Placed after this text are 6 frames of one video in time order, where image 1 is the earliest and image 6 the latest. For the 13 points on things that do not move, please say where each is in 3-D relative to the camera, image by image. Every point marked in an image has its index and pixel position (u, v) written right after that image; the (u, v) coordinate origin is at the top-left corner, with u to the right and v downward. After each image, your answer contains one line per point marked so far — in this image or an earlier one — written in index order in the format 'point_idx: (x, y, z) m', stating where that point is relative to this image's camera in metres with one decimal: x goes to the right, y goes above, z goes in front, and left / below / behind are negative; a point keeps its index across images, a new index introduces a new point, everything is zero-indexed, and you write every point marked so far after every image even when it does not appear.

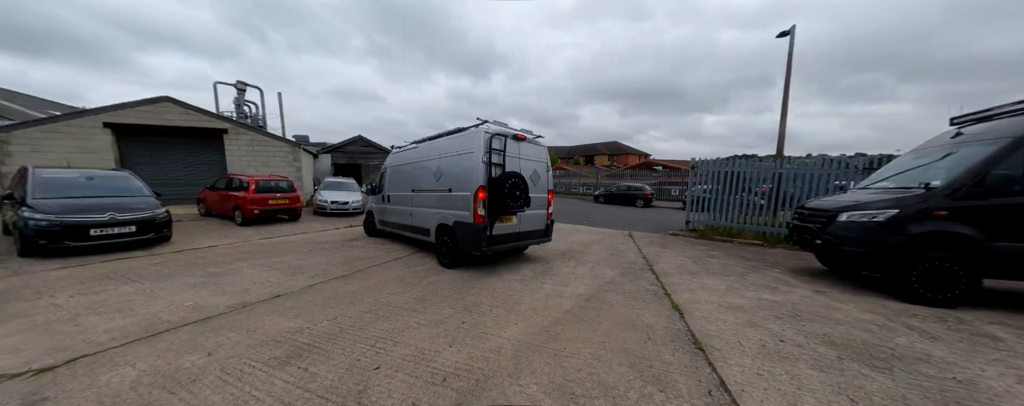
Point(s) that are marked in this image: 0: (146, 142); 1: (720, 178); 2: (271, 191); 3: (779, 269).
0: (-12.4, +2.0, +9.7) m
1: (+6.1, +0.8, +8.5) m
2: (-6.5, +0.3, +7.8) m
3: (+5.0, -1.2, +5.4) m
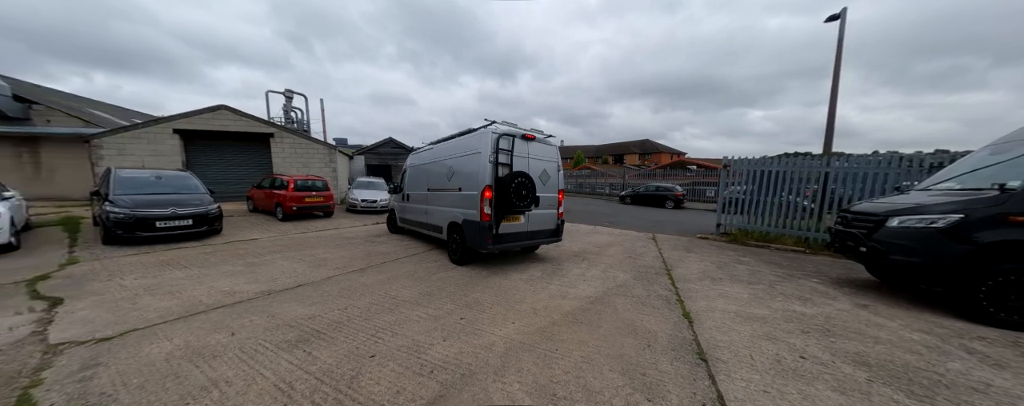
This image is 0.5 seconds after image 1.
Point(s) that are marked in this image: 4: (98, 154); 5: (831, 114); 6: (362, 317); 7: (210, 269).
0: (-11.7, +2.1, +10.9) m
1: (+6.7, +0.7, +7.9) m
2: (-6.0, +0.4, +8.5) m
3: (+5.2, -1.3, +4.9) m
4: (-13.7, +1.6, +9.5) m
5: (+8.2, +2.3, +7.4) m
6: (-1.5, -1.1, +2.8) m
7: (-4.4, -1.0, +4.1) m
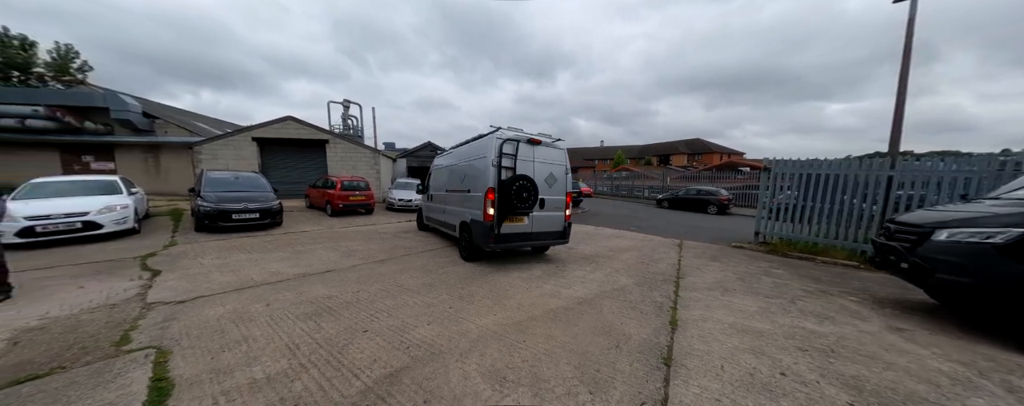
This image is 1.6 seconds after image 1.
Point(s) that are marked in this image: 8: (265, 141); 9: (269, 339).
0: (-10.5, +2.3, +12.8) m
1: (+7.2, +0.6, +7.1) m
2: (-5.3, +0.5, +9.5) m
3: (+5.2, -1.4, +4.3) m
4: (-12.7, +1.8, +11.6) m
5: (+8.6, +2.1, +6.4) m
6: (-1.6, -1.1, +3.3) m
7: (-4.3, -0.9, +5.0) m
8: (-10.7, +2.7, +12.5) m
9: (-2.0, -1.1, +2.4) m
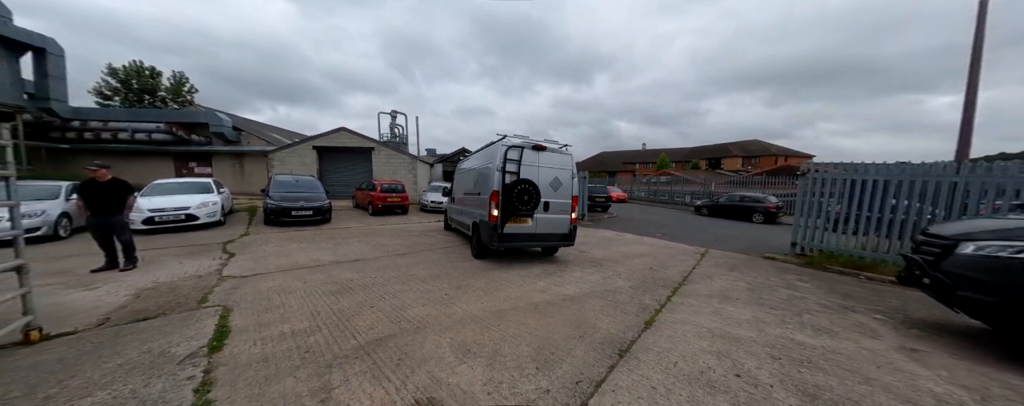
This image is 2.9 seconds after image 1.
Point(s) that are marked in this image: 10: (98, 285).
0: (-9.1, +2.3, +14.6) m
1: (+7.5, +0.3, +6.5) m
2: (-4.5, +0.4, +10.6) m
3: (+5.2, -1.6, +4.0) m
4: (-11.5, +1.9, +13.7) m
5: (+8.9, +1.9, +5.6) m
6: (-1.8, -1.1, +3.9) m
7: (-4.2, -0.9, +6.0) m
8: (-9.4, +2.7, +14.3) m
9: (-2.3, -1.1, +3.1) m
10: (-5.1, -1.0, +3.5) m
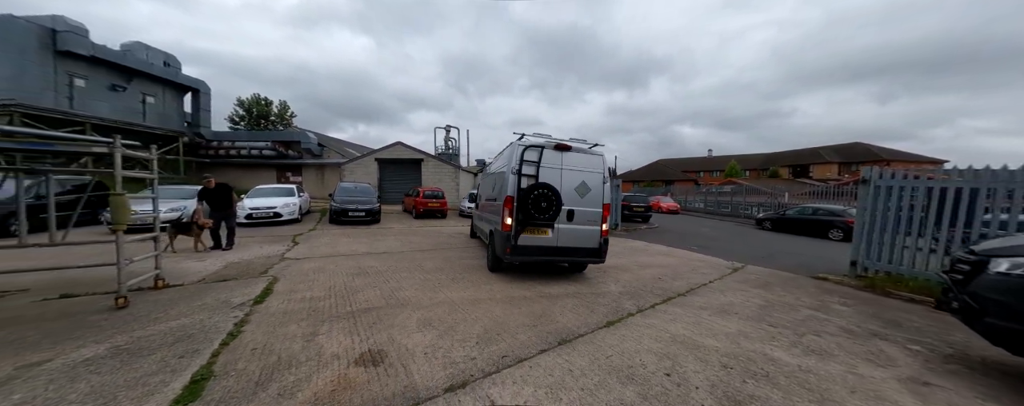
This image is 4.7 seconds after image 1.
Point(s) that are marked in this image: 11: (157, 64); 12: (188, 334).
0: (-7.0, +2.1, +16.6) m
1: (+7.7, +0.1, +5.5) m
2: (-3.3, +0.2, +11.8) m
3: (+4.9, -1.7, +3.4) m
4: (-9.5, +1.7, +16.3) m
5: (+8.9, +1.6, +4.3) m
6: (-1.9, -1.1, +4.6) m
7: (-3.9, -0.9, +7.2) m
8: (-7.3, +2.5, +16.4) m
9: (-2.6, -1.1, +4.0) m
10: (-5.3, -0.9, +4.9) m
11: (-23.6, +9.2, +19.0) m
12: (-2.8, -1.1, +2.5) m
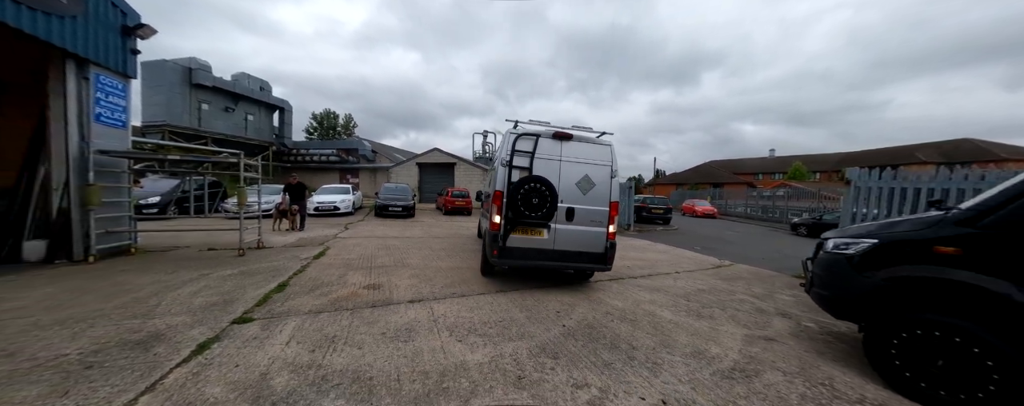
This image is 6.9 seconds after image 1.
0: (-5.4, +2.2, +18.9) m
1: (+7.4, 0.0, +5.6) m
2: (-2.5, +0.3, +13.5) m
3: (+4.3, -1.7, +3.9) m
4: (-8.0, +1.8, +18.9) m
5: (+8.4, +1.6, +4.3) m
6: (-2.3, -1.0, +6.2) m
7: (-3.8, -0.8, +9.0) m
8: (-5.7, +2.6, +18.7) m
9: (-3.0, -1.0, +5.7) m
10: (-5.5, -0.8, +7.0) m
11: (-21.3, +9.5, +23.8) m
12: (-3.5, -1.0, +4.2) m
